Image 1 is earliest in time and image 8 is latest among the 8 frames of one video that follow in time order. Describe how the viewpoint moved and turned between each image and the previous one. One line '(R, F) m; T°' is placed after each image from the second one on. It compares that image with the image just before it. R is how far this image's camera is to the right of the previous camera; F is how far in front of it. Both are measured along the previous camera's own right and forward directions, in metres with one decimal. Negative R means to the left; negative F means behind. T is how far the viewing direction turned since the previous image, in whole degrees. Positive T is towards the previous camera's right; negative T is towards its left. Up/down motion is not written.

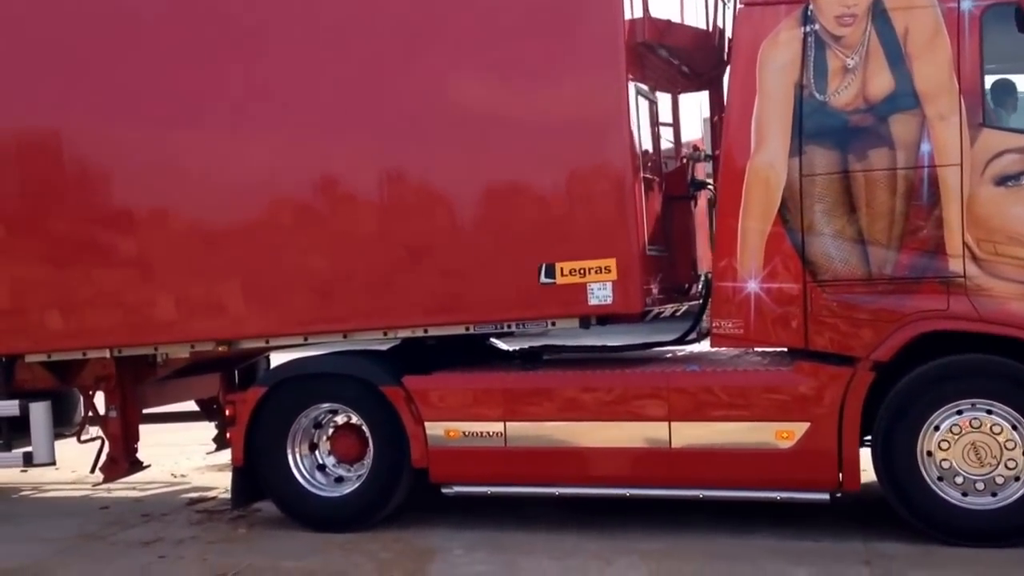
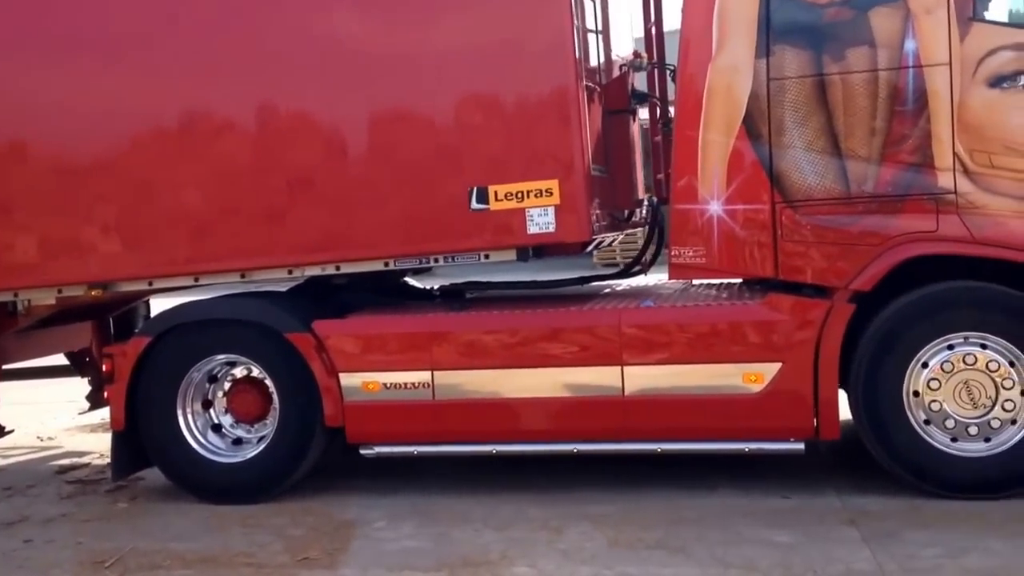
(-0.1, +0.8) m; +5°
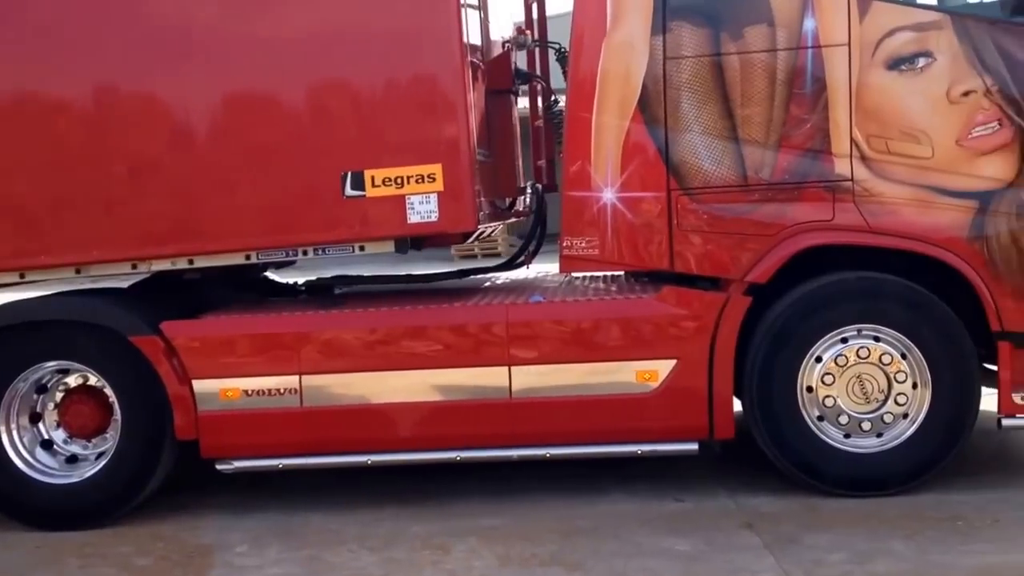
(-0.2, +0.4) m; +8°
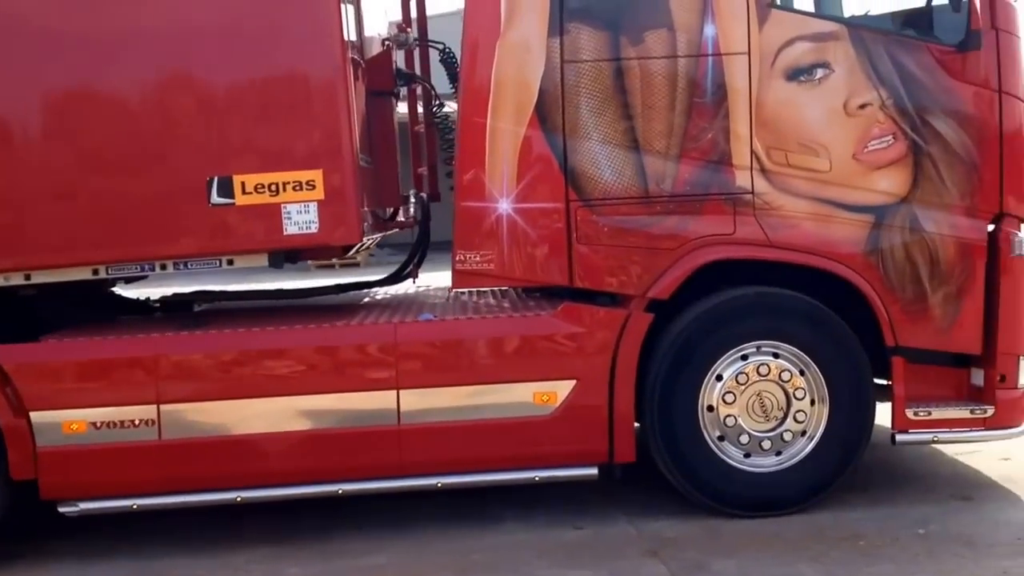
(-0.3, +0.3) m; +10°
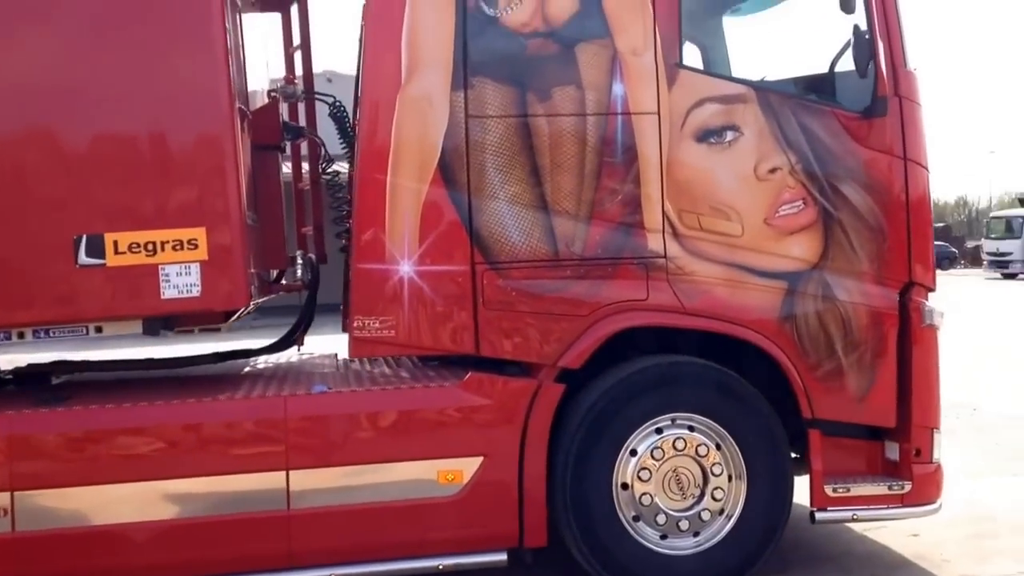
(-0.1, +0.3) m; +7°
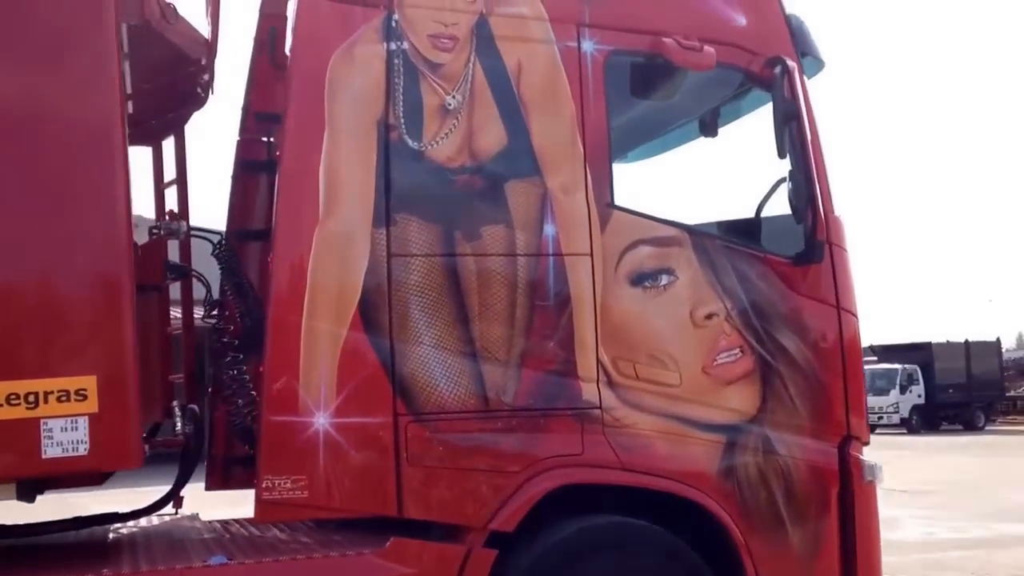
(-0.2, +0.3) m; +7°
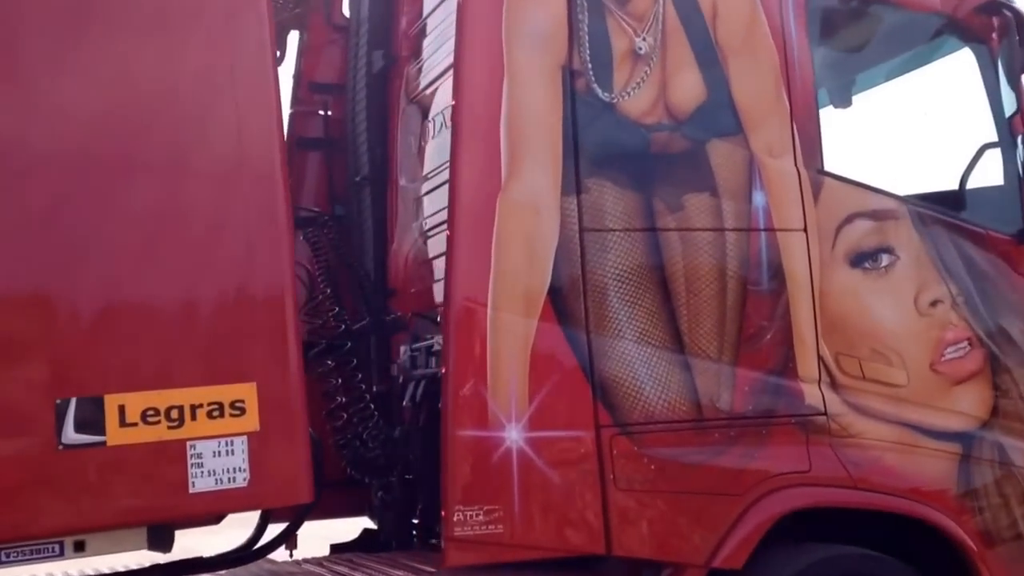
(-0.7, +0.7) m; +3°
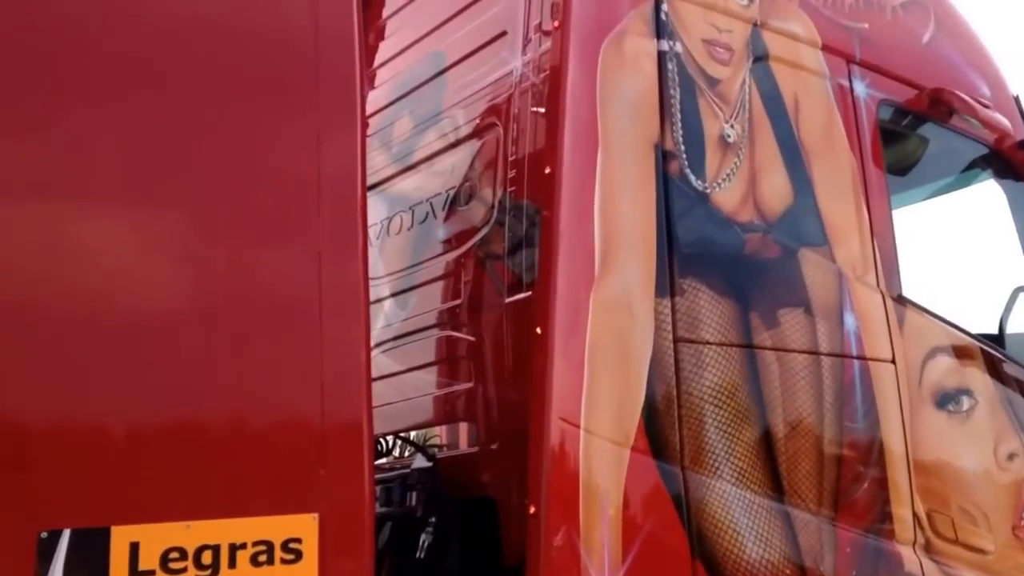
(-0.6, +0.7) m; +11°
